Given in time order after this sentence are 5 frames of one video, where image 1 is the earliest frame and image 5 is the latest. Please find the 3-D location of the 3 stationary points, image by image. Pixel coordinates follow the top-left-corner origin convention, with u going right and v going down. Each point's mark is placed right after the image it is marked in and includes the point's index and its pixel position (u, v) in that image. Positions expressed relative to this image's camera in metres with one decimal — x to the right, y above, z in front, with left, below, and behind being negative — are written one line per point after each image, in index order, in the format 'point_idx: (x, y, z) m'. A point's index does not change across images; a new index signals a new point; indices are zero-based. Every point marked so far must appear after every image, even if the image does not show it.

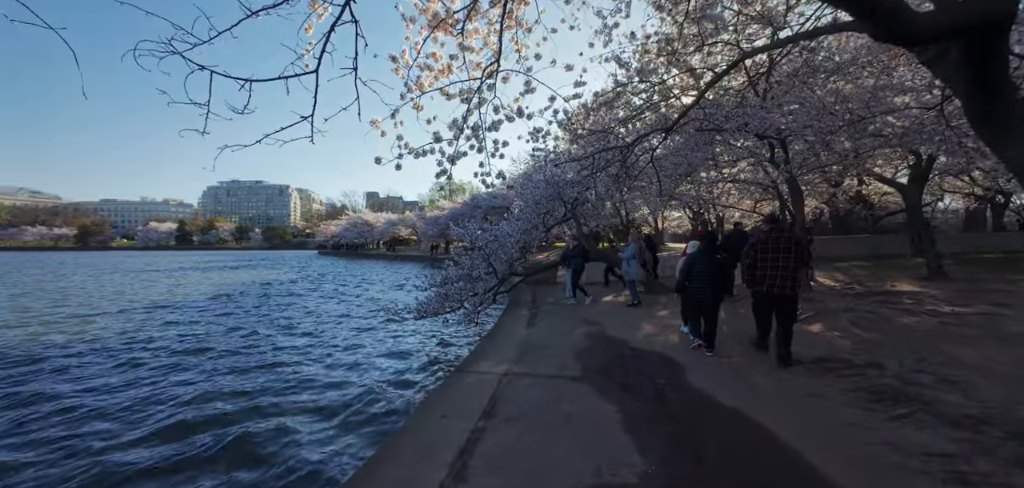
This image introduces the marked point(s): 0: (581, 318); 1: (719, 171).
0: (+1.4, -1.5, +8.3) m
1: (+6.2, +2.2, +12.0) m
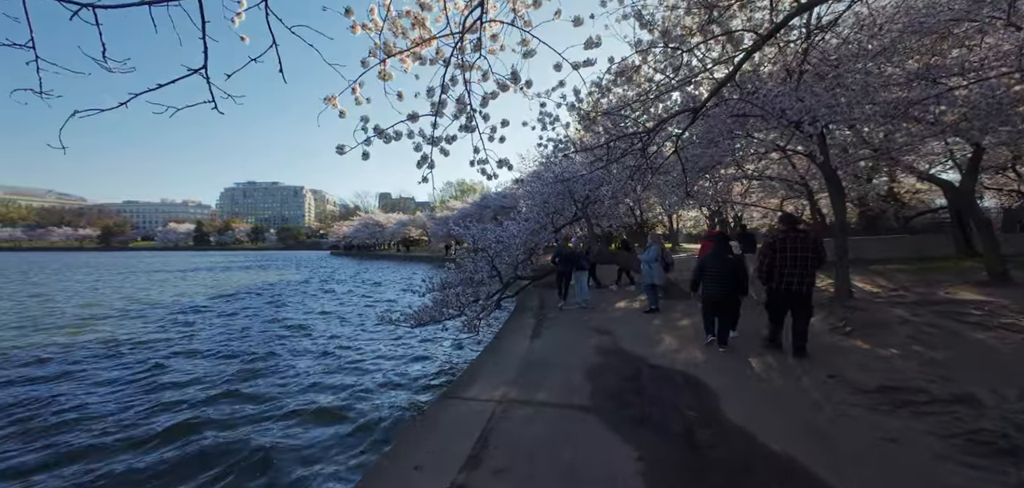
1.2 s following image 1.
0: (+1.5, -1.6, +7.5) m
1: (+6.3, +2.2, +11.0) m
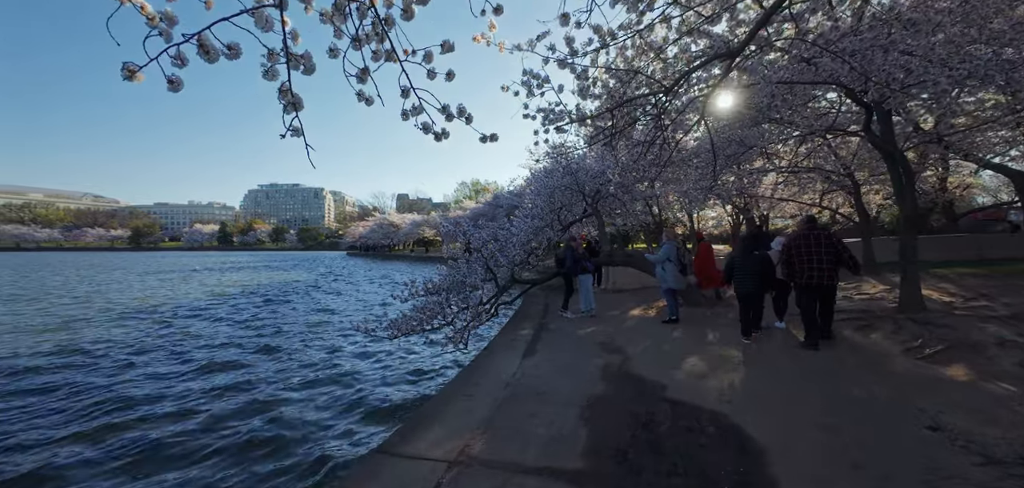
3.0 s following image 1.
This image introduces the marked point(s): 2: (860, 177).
0: (+1.4, -1.5, +6.3) m
1: (+6.4, +2.2, +9.7) m
2: (+9.8, +1.9, +11.3) m
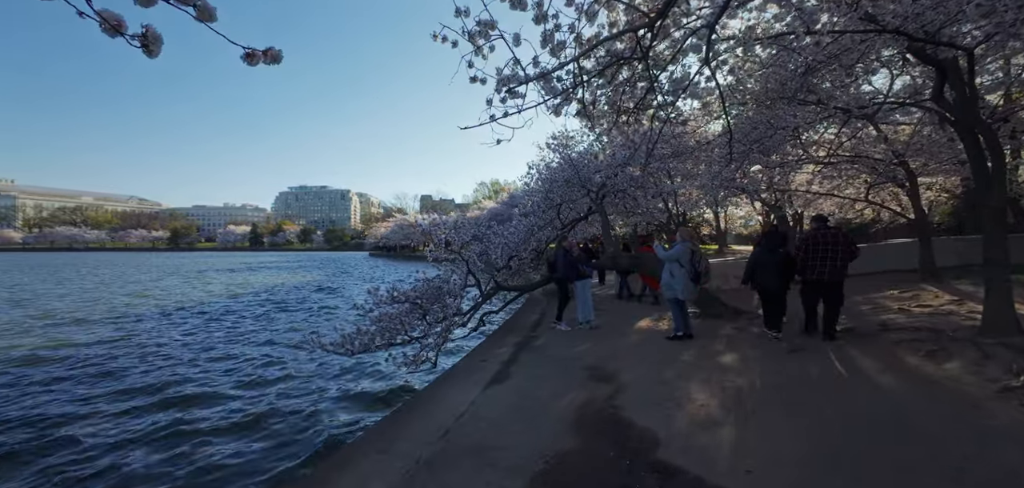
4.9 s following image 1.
0: (+1.0, -1.5, +5.2) m
1: (+6.2, +2.2, +8.2) m
2: (+9.8, +1.9, +9.7) m
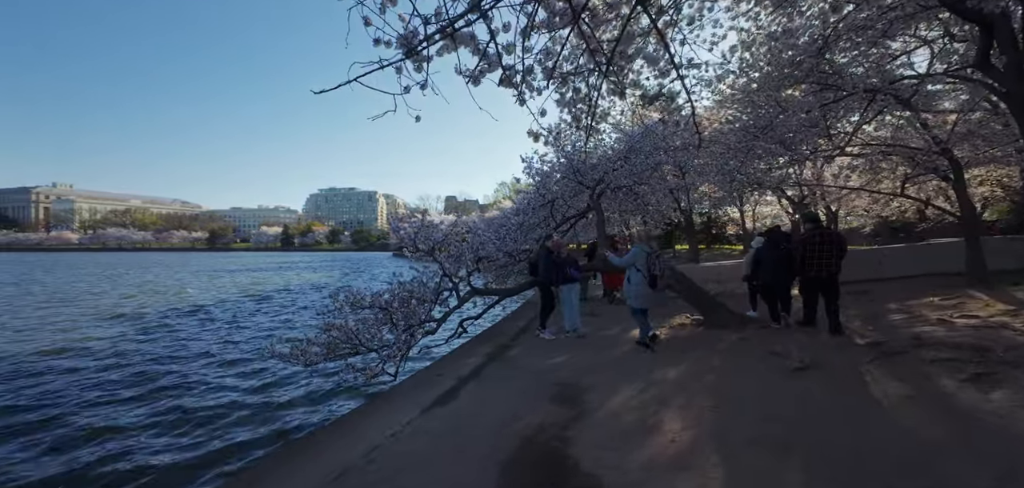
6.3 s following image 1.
0: (+0.6, -1.5, +4.5) m
1: (+5.9, +2.2, +7.3) m
2: (+9.5, +1.9, +8.5) m
